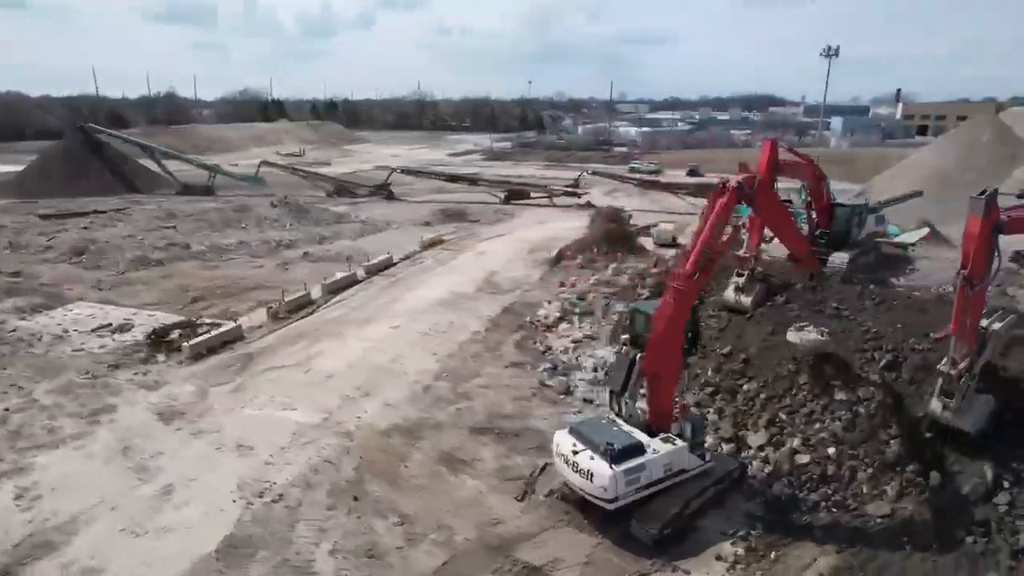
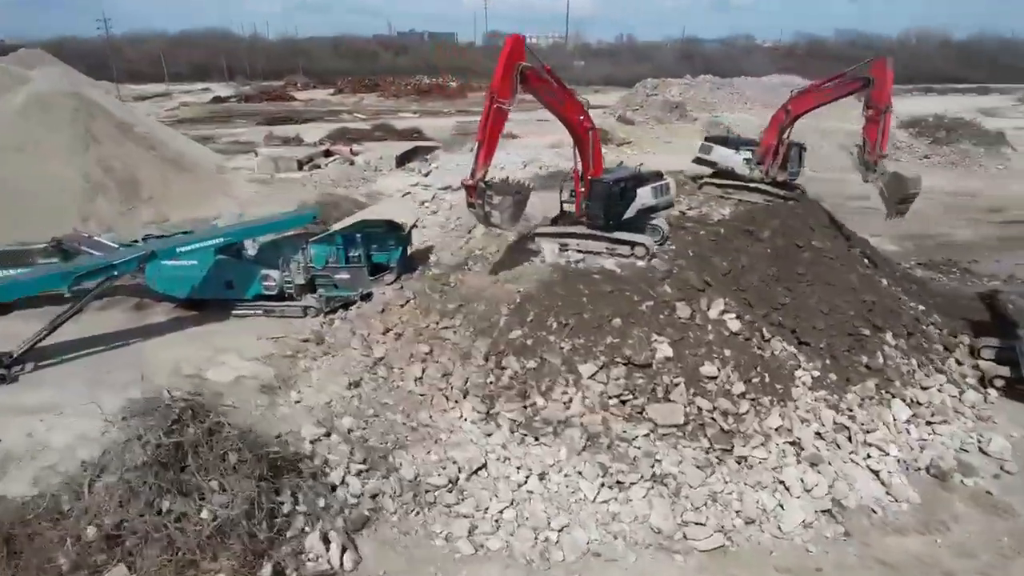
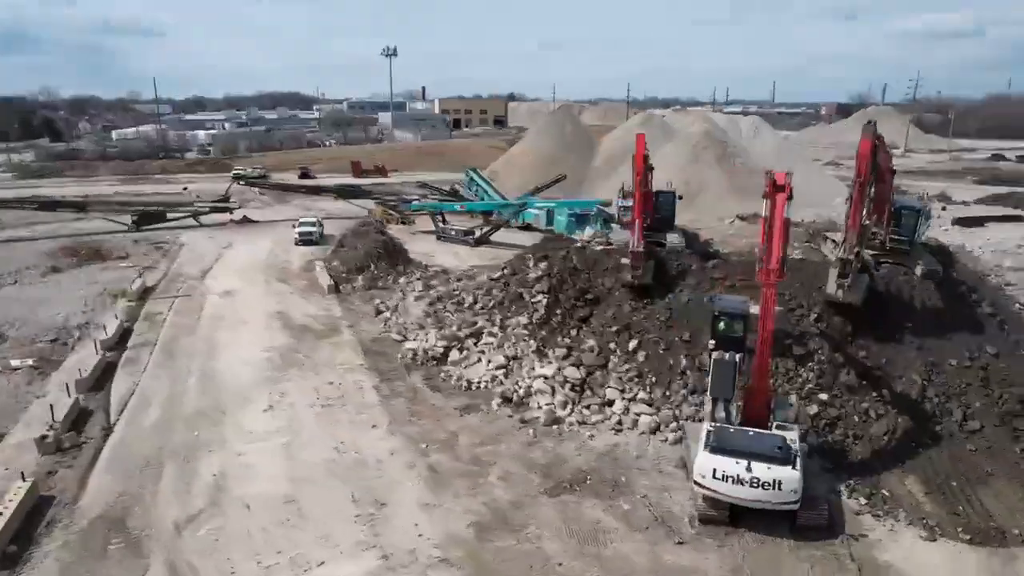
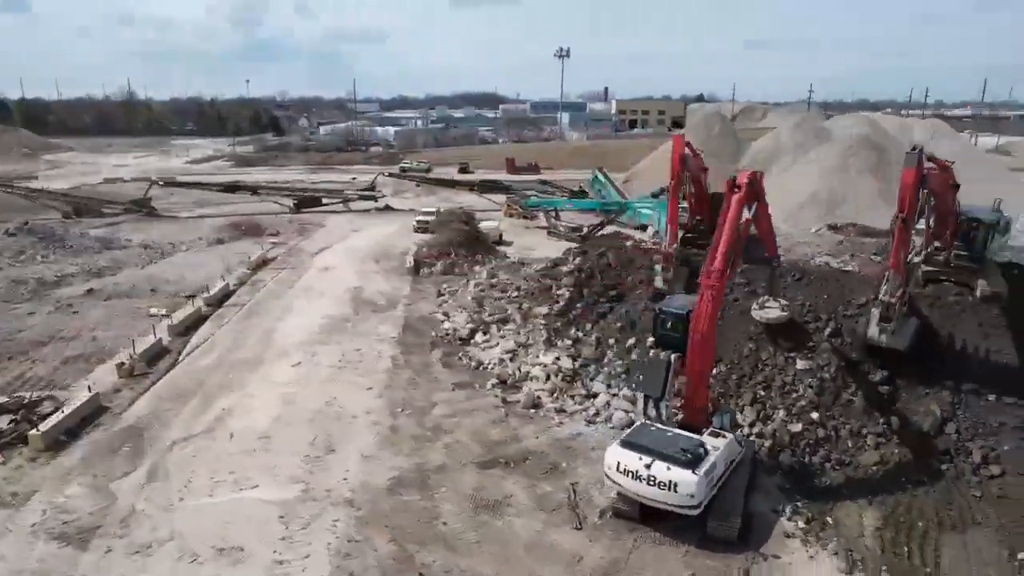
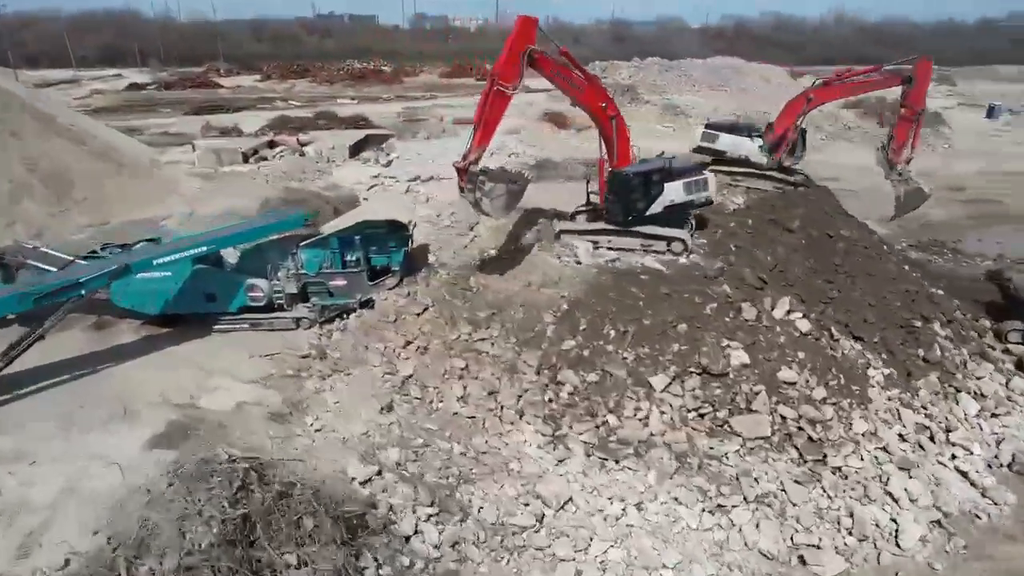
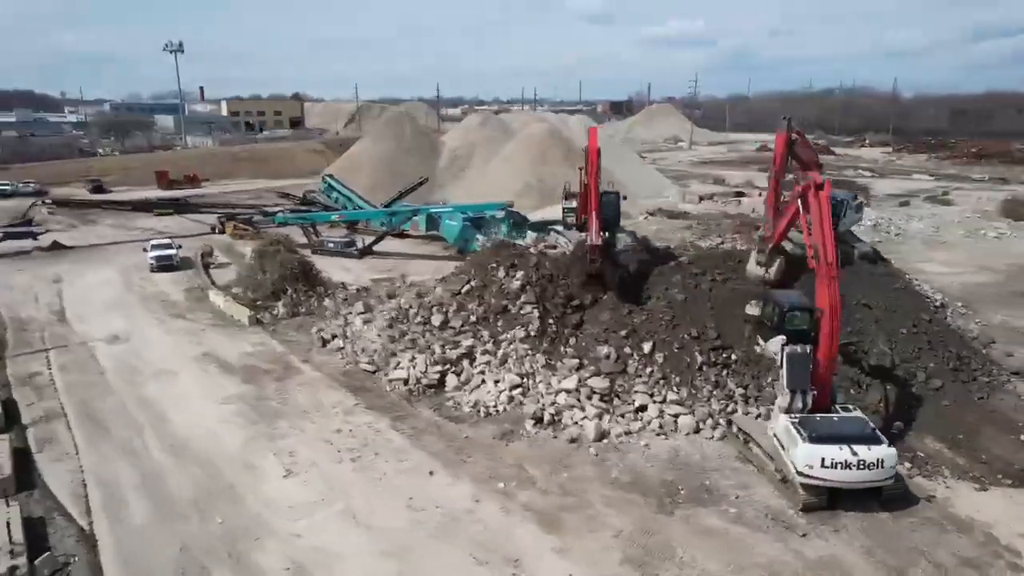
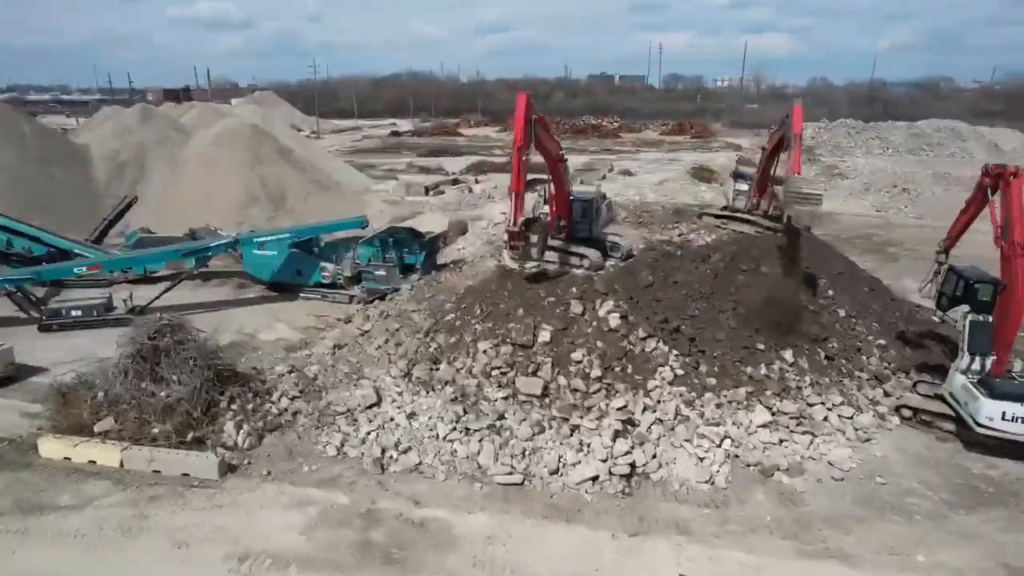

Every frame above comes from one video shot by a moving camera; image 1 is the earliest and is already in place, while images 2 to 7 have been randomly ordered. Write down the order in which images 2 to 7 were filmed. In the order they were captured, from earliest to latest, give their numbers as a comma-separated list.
4, 3, 6, 7, 2, 5
